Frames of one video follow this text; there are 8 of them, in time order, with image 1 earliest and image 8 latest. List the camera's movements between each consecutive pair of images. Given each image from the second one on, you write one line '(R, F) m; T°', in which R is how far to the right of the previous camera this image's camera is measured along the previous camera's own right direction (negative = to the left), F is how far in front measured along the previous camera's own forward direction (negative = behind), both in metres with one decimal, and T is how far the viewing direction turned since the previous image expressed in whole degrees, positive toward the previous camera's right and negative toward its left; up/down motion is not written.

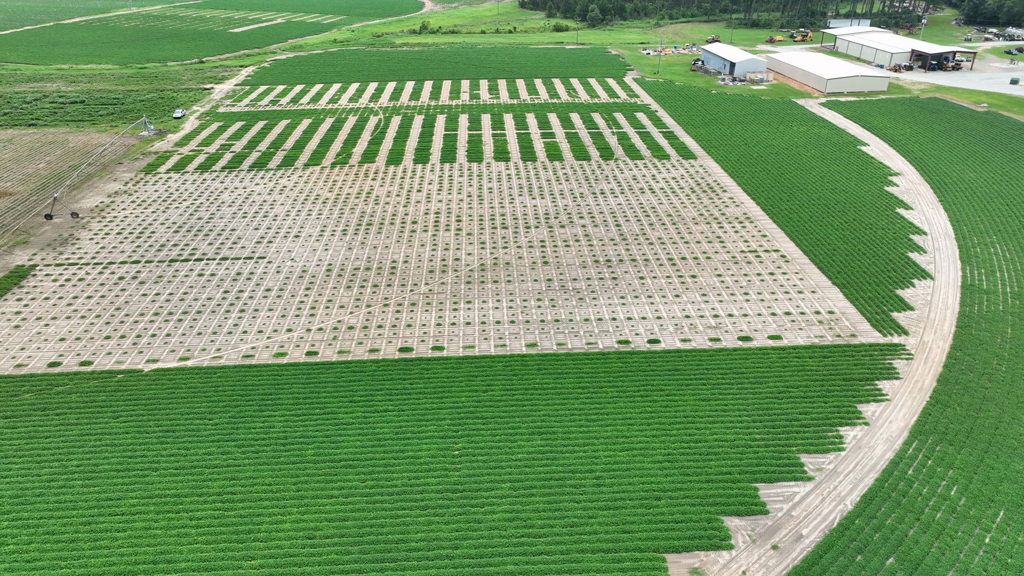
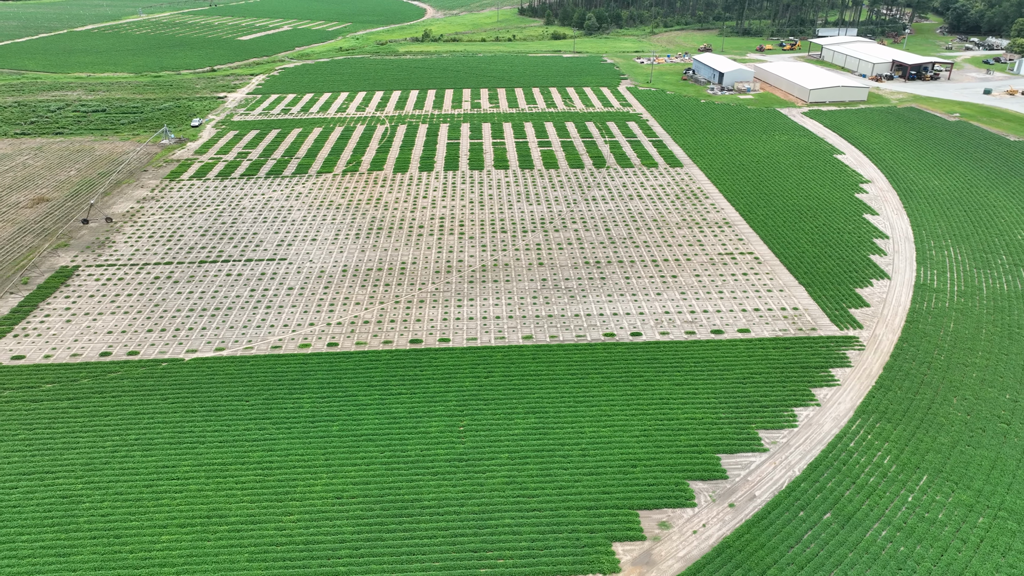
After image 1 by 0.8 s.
(+0.1, -2.8) m; 0°
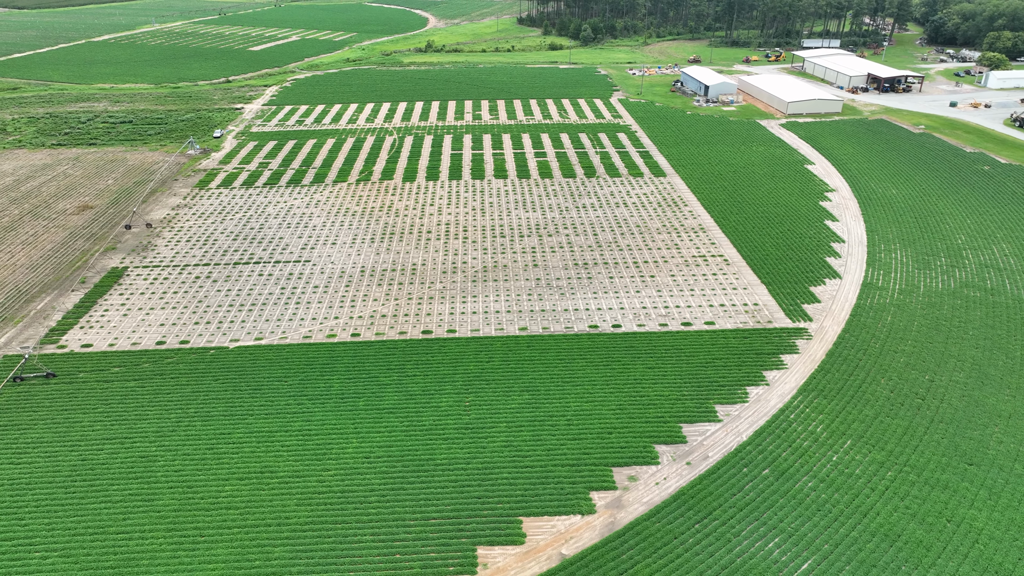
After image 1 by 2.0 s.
(+0.1, -4.0) m; 0°
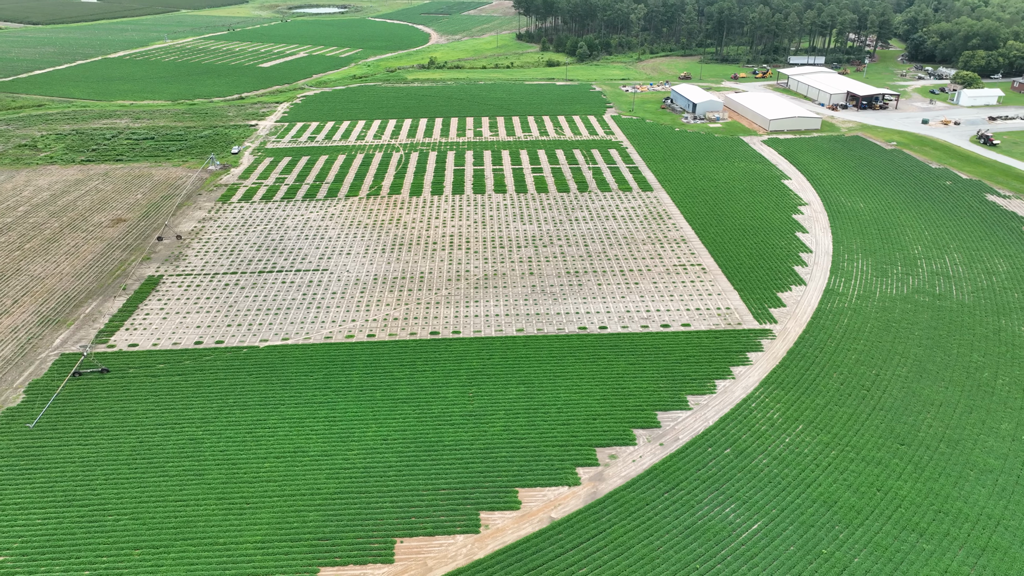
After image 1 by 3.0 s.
(+0.1, -3.6) m; 0°
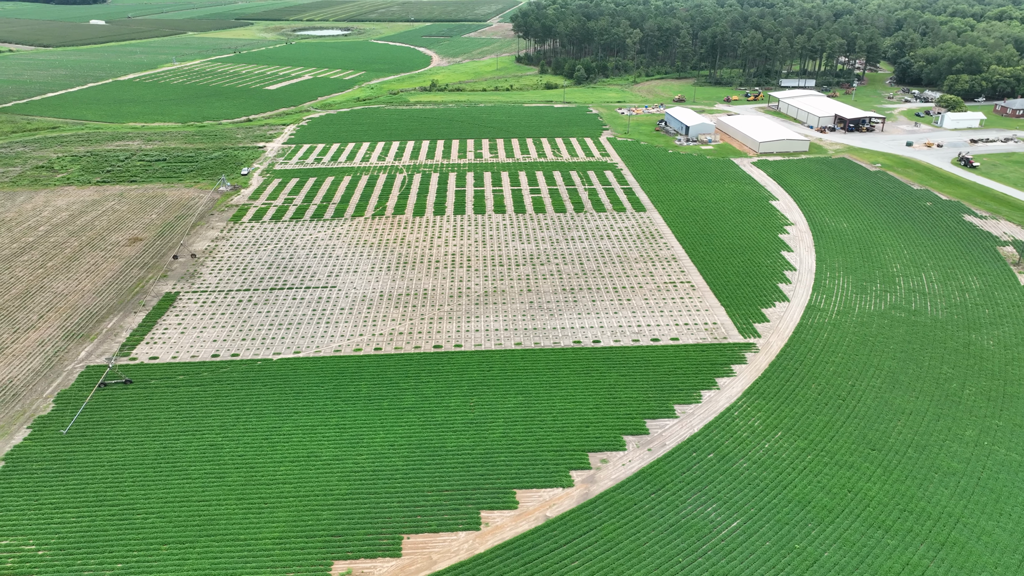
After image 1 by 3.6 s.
(+0.1, -2.0) m; 0°
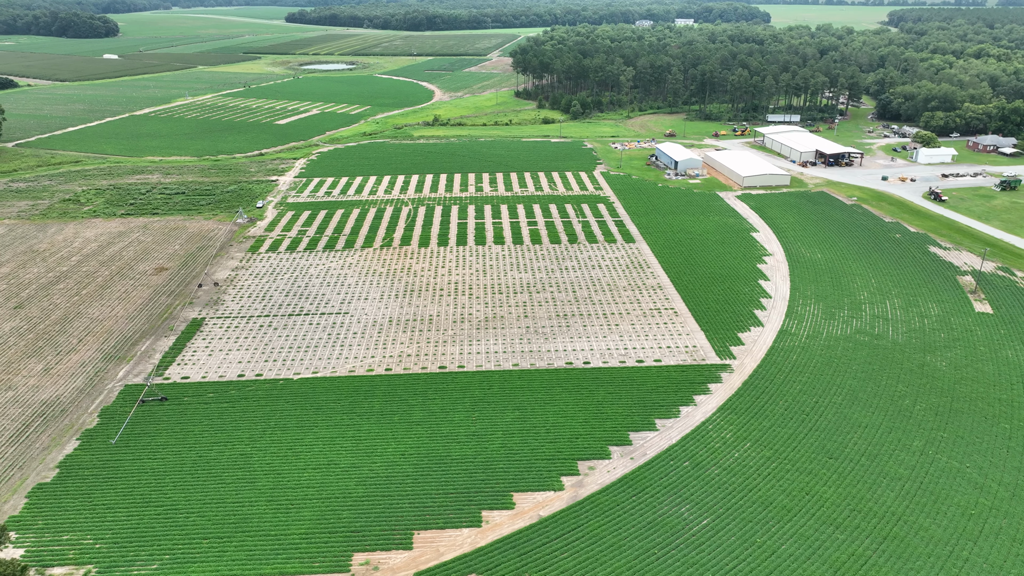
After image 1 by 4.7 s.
(+0.1, -3.6) m; 0°
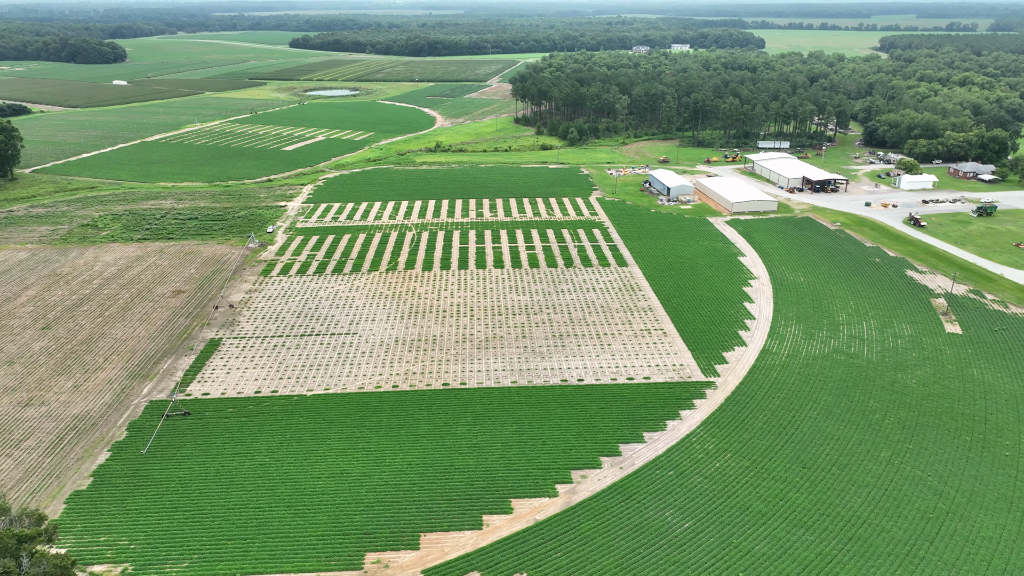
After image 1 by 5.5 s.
(+0.1, -2.8) m; 0°
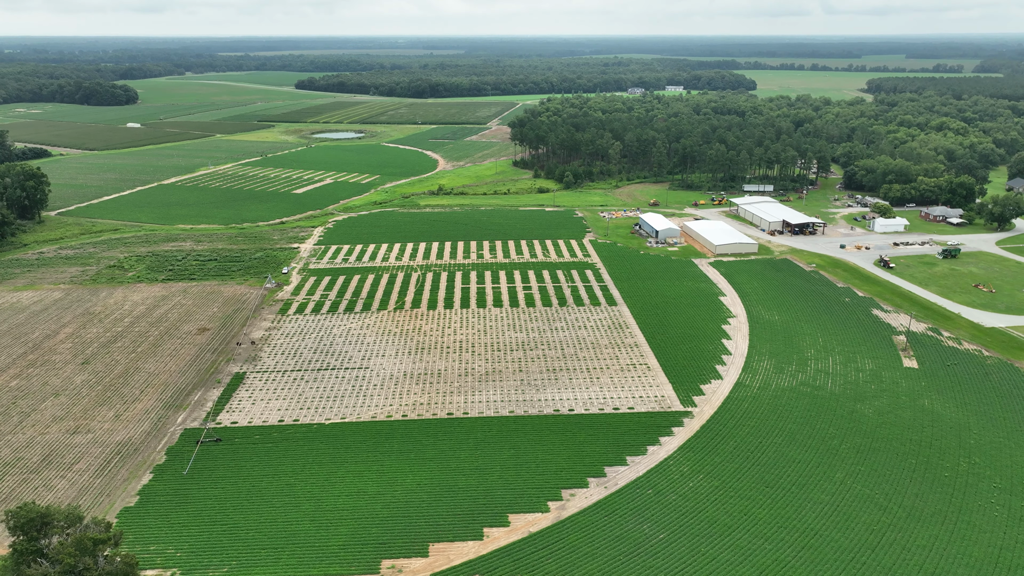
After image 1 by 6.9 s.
(+0.1, -4.7) m; 0°
